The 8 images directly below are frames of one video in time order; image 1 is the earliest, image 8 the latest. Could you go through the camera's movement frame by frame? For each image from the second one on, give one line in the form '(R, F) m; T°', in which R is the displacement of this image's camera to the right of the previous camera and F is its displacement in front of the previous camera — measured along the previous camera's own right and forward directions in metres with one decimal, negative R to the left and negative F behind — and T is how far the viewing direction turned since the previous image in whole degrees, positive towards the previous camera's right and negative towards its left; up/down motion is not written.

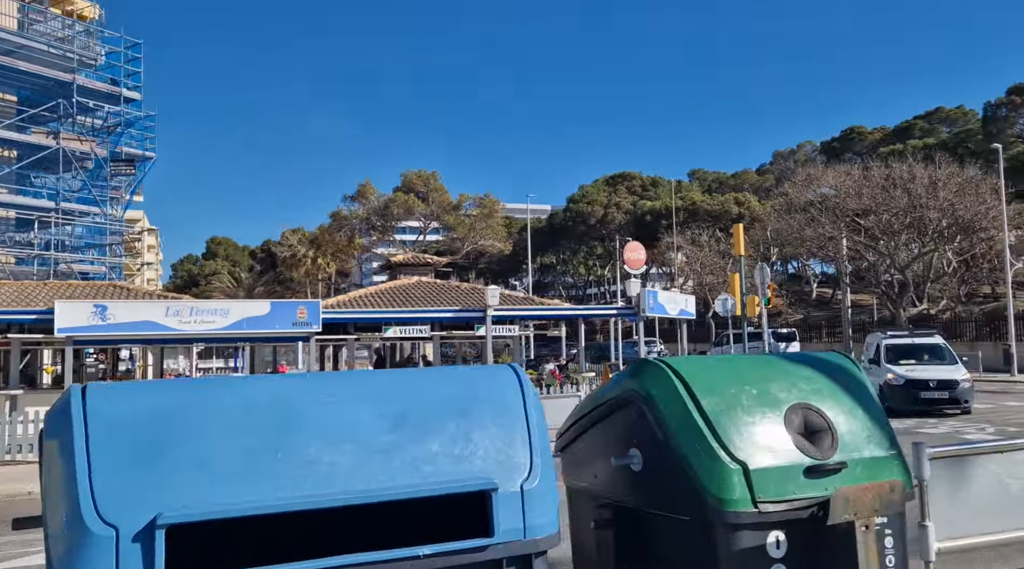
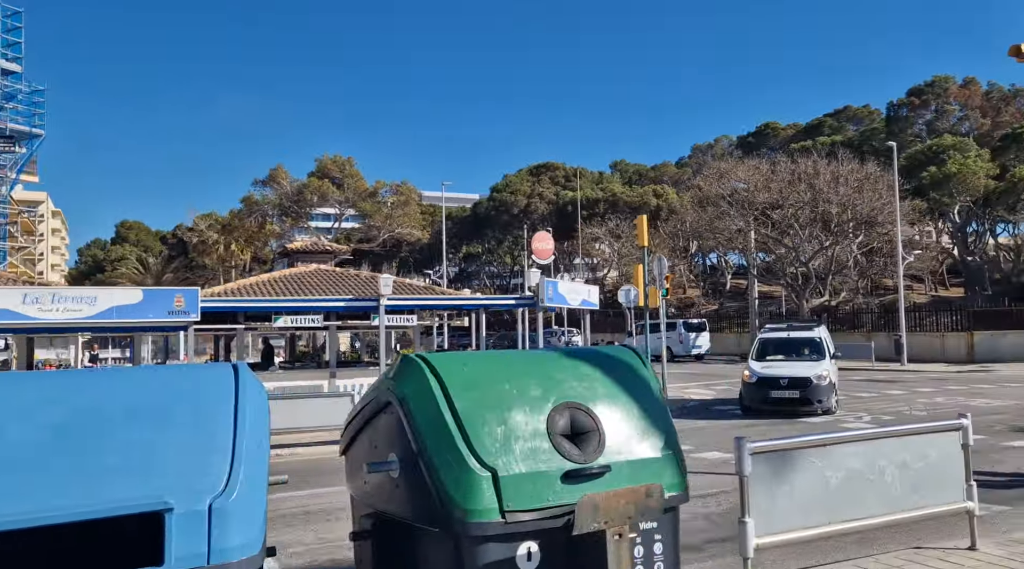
(+0.5, +0.1) m; +5°
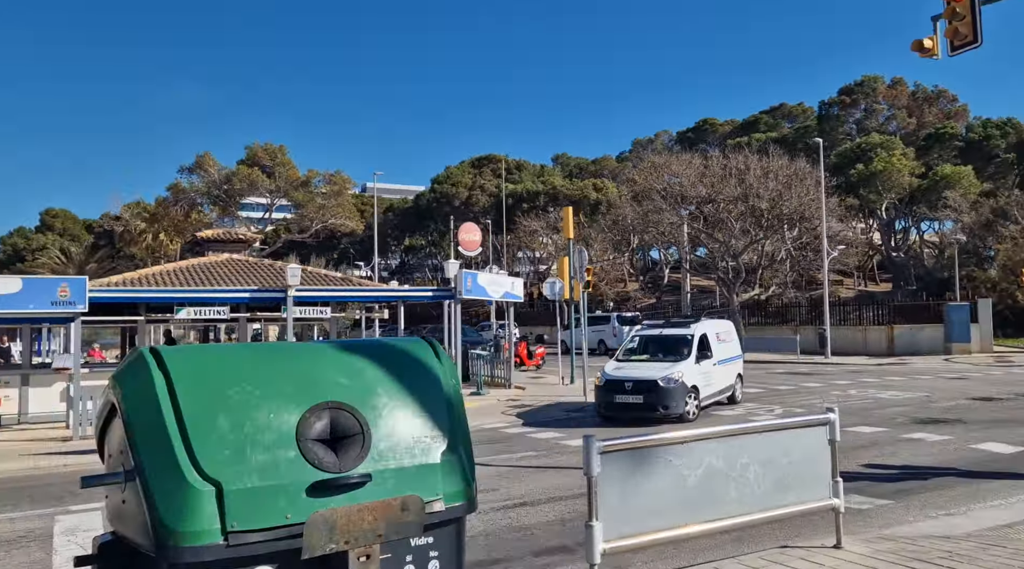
(+0.5, +0.3) m; +4°
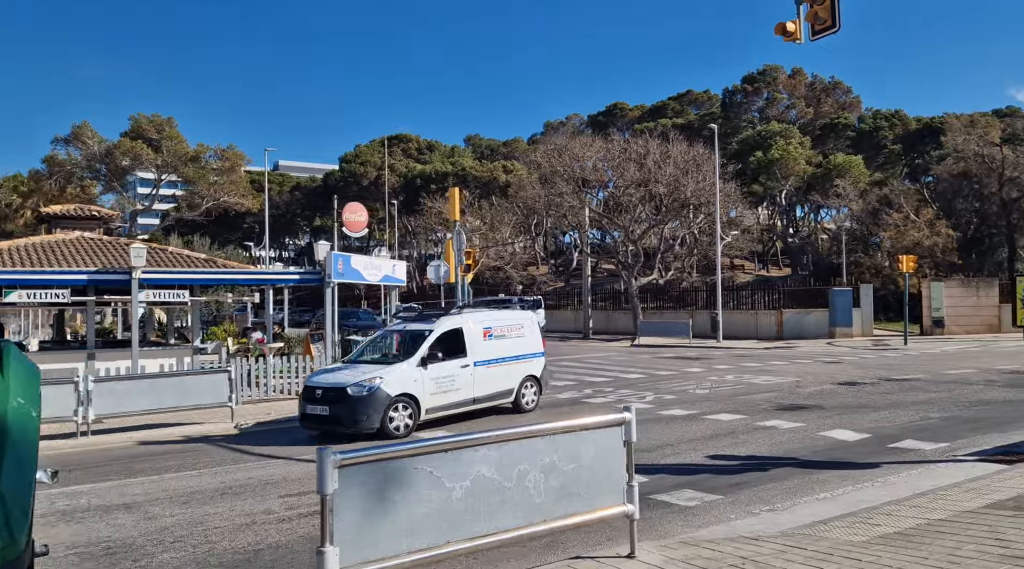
(+0.8, +0.4) m; +6°
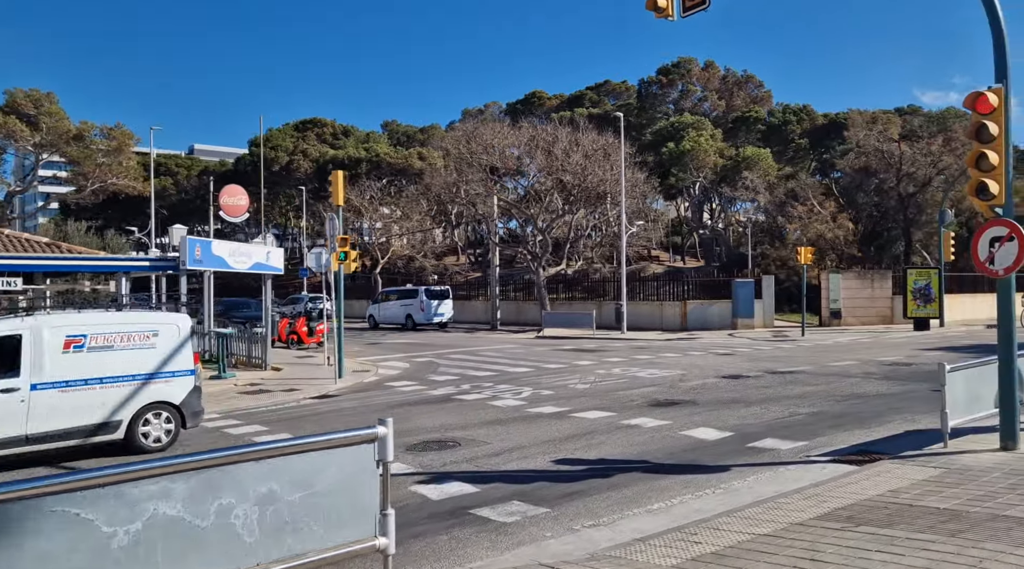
(+0.9, +0.7) m; +5°
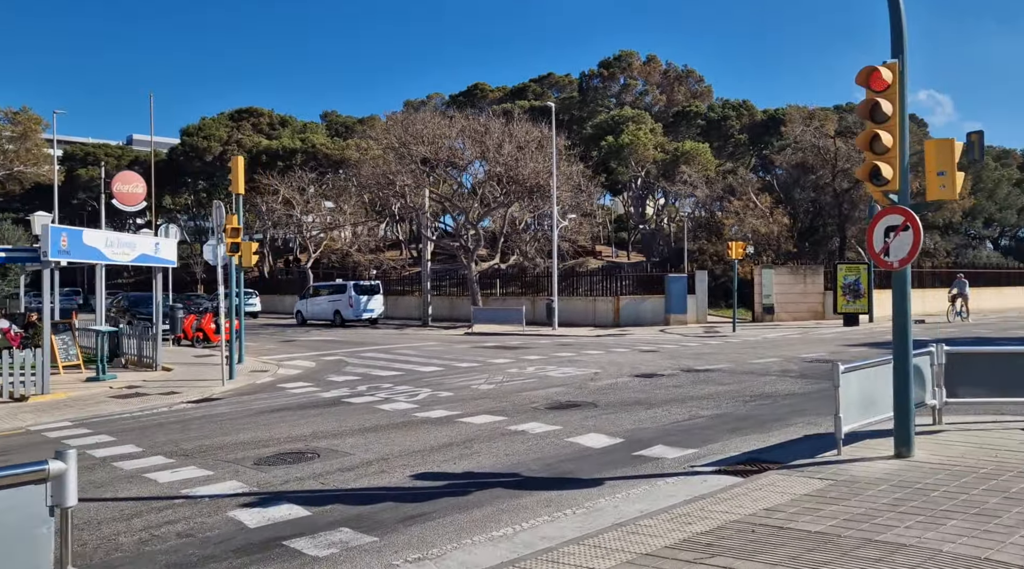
(+0.9, +0.9) m; +3°
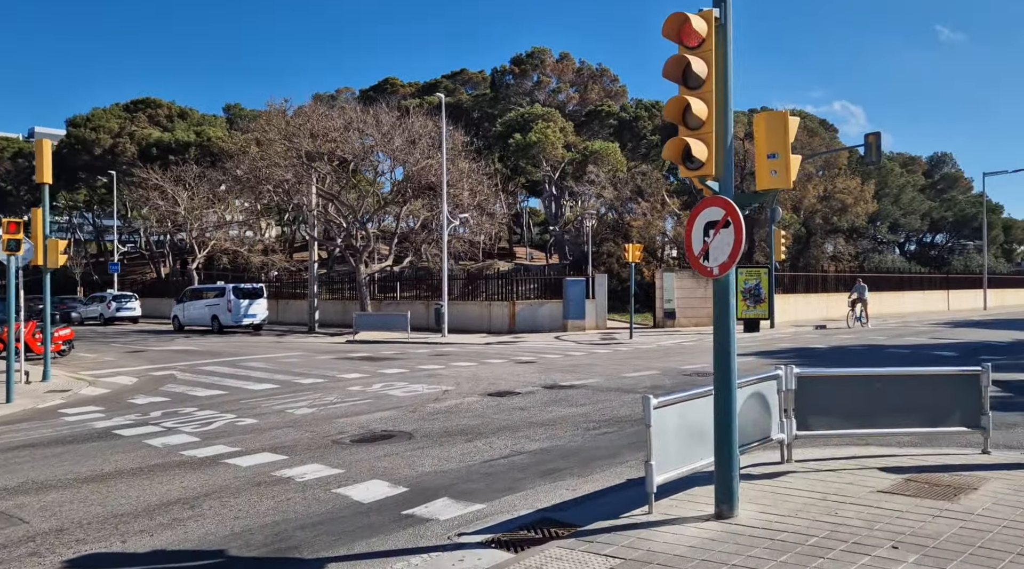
(+1.6, +1.9) m; +5°
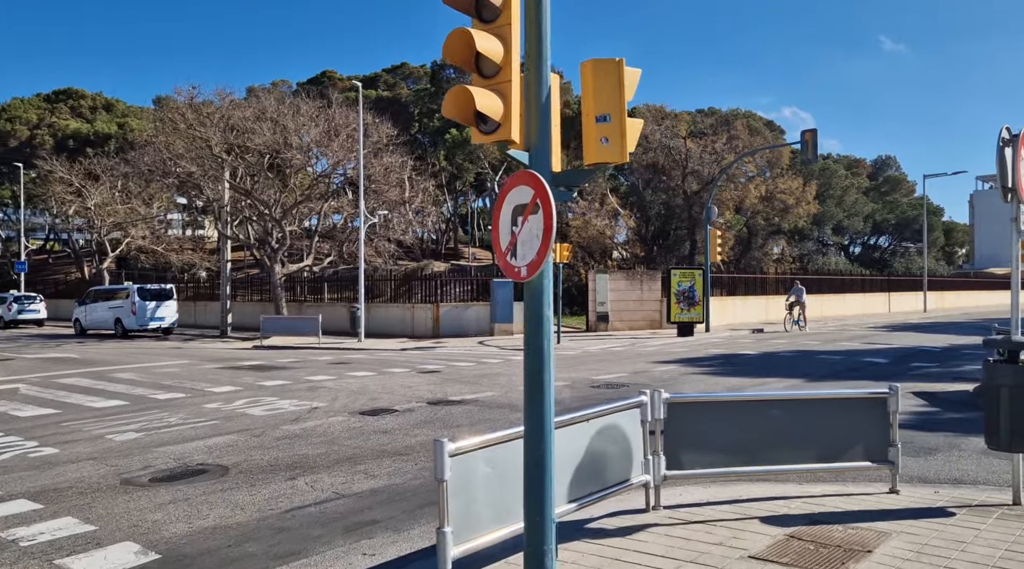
(+1.3, +1.7) m; +3°
